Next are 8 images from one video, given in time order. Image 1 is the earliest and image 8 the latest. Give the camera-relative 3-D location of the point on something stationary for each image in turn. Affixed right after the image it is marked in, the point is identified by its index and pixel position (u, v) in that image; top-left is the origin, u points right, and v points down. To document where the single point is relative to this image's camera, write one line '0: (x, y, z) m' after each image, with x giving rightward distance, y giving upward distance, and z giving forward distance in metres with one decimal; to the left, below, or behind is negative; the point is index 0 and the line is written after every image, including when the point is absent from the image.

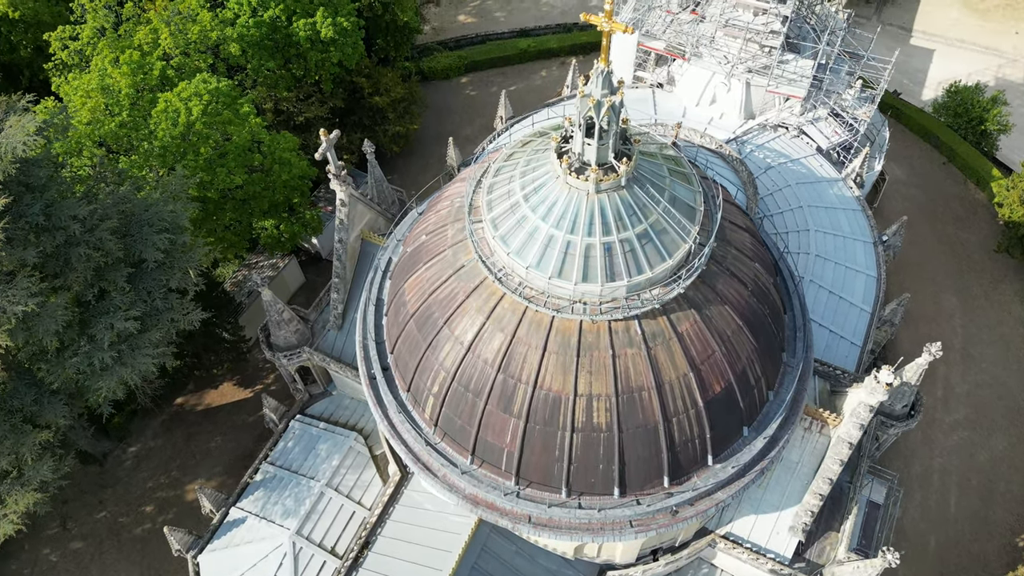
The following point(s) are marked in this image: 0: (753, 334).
0: (+6.4, -1.2, +19.7) m
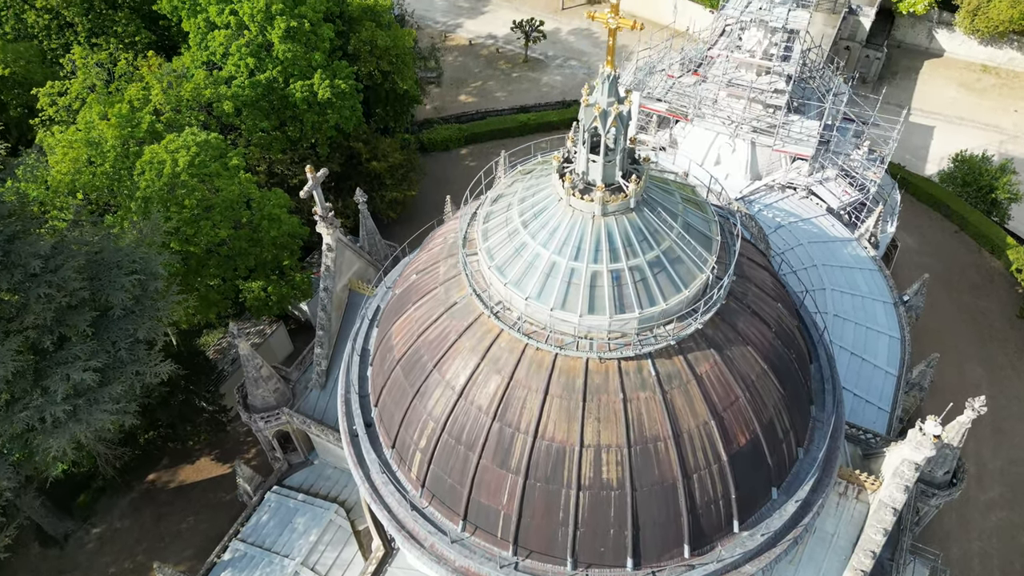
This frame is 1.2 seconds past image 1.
0: (+6.3, -2.2, +17.6) m
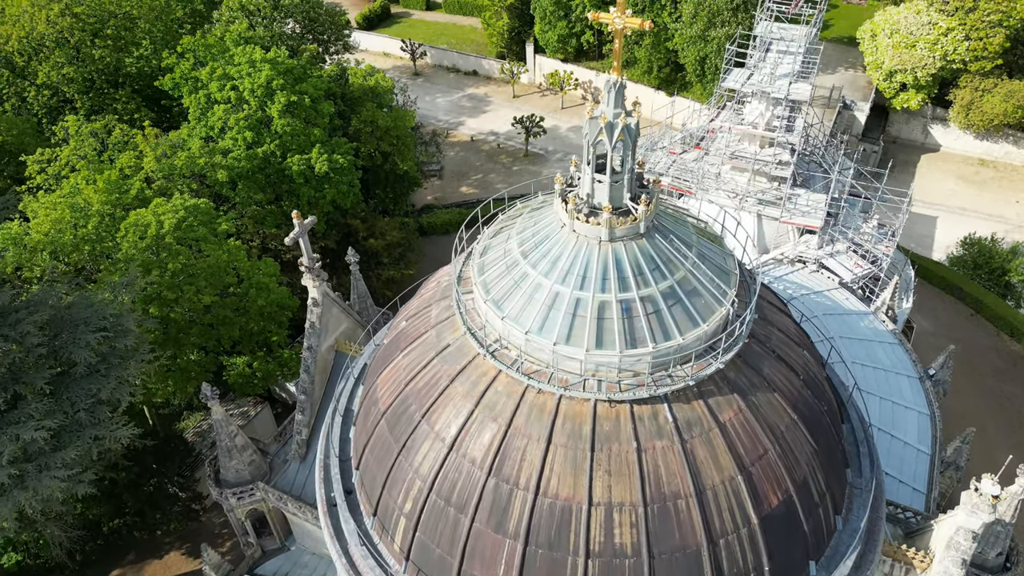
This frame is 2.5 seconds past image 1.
0: (+6.3, -3.1, +15.6) m
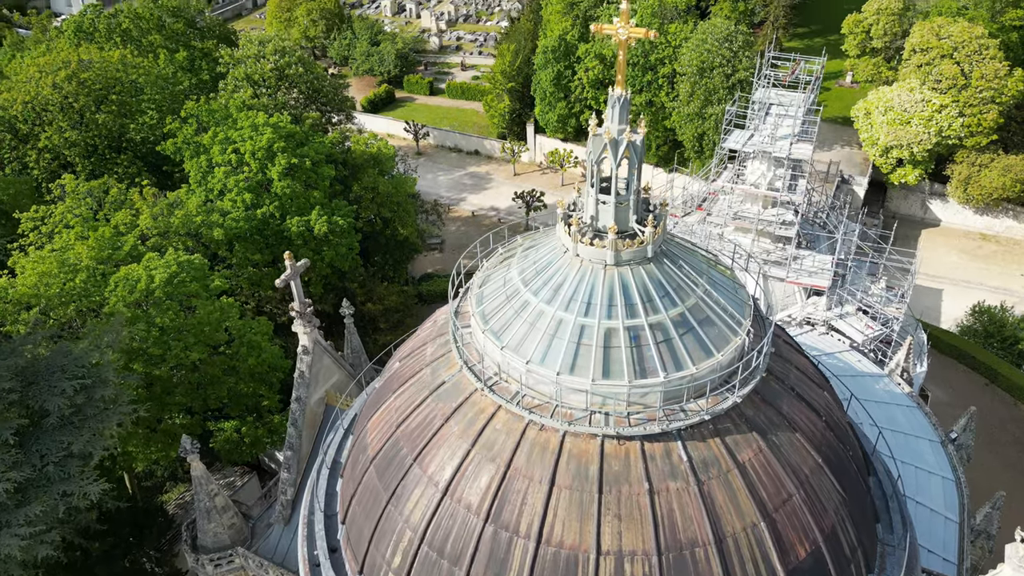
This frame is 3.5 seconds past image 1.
0: (+6.3, -3.7, +14.3) m
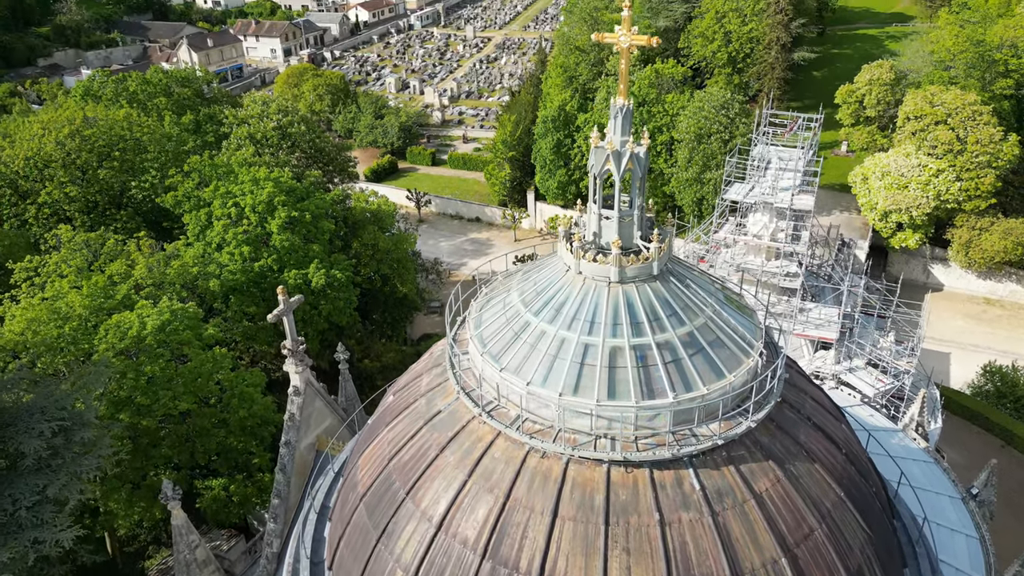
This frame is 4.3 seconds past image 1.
0: (+6.2, -4.1, +13.4) m
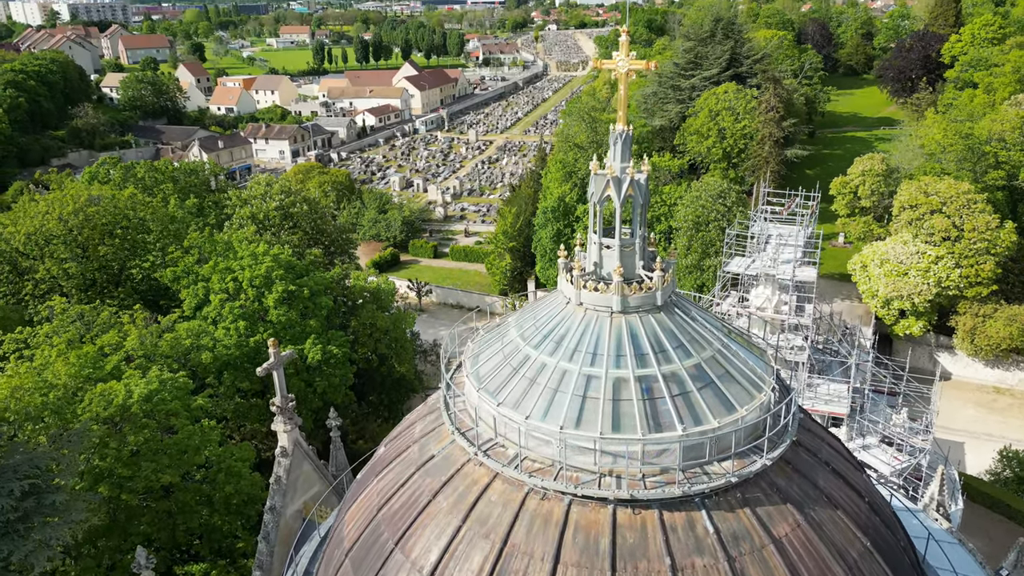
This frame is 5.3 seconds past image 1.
0: (+6.2, -4.7, +12.2) m
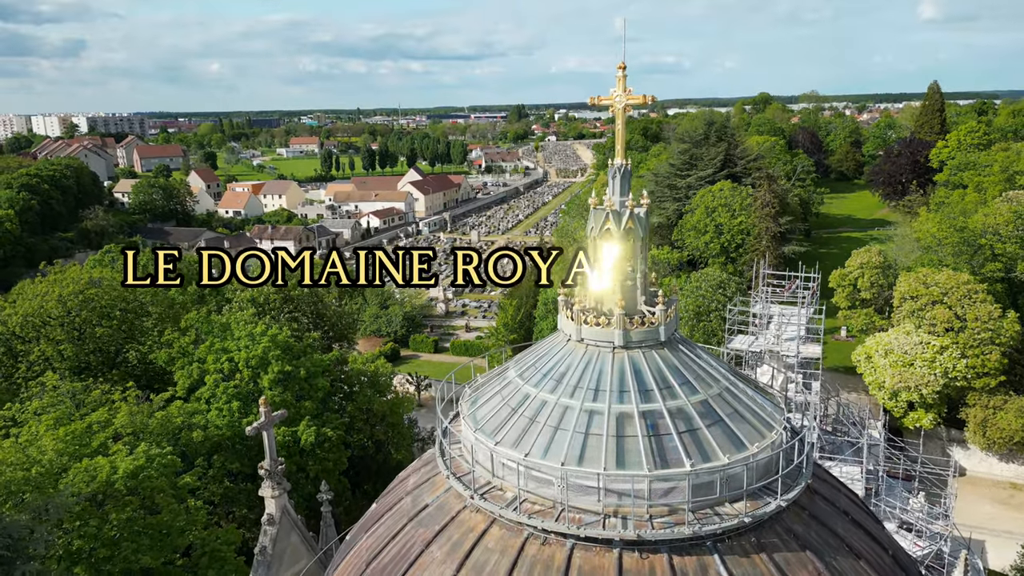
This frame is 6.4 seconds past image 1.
0: (+6.2, -5.2, +11.2) m
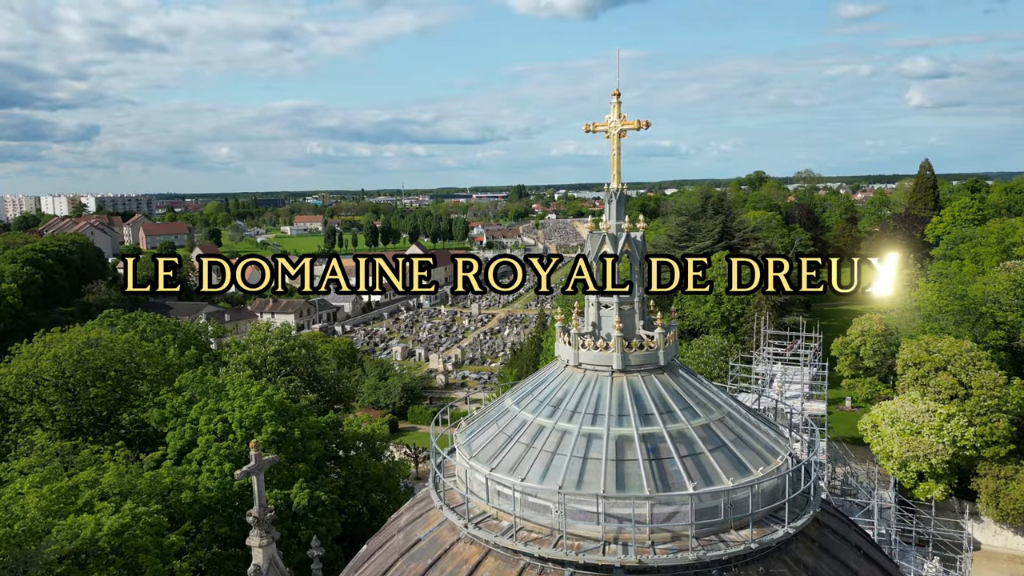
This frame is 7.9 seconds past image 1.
0: (+6.1, -5.4, +10.5) m
